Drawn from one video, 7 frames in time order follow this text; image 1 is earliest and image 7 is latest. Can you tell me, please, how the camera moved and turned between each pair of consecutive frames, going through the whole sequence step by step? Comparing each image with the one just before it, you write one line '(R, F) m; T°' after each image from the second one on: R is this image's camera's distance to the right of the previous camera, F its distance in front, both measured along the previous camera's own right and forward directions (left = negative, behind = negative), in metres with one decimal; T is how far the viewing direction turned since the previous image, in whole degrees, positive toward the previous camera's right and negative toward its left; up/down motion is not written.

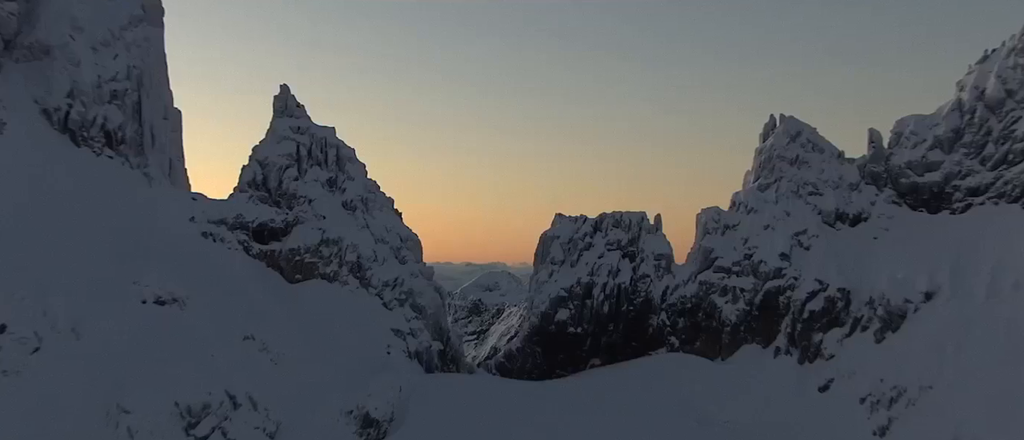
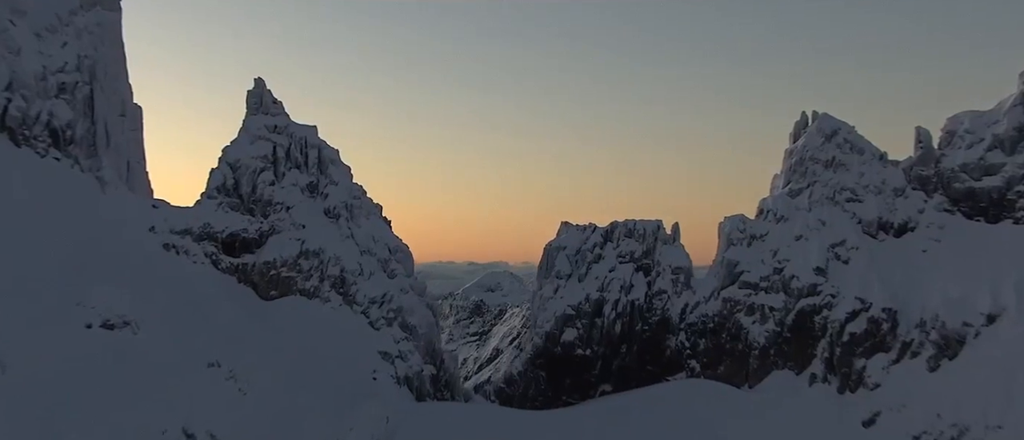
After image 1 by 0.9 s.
(0.0, +8.8) m; 0°
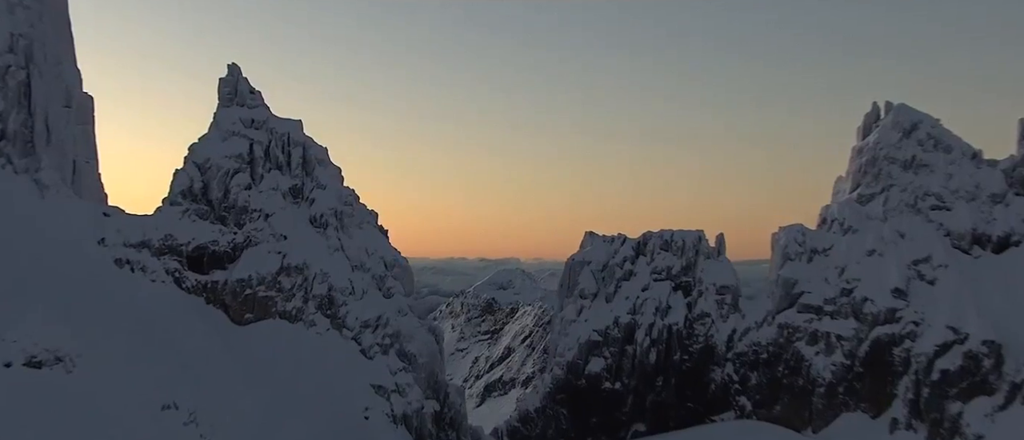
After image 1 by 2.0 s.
(-0.6, +11.4) m; -1°
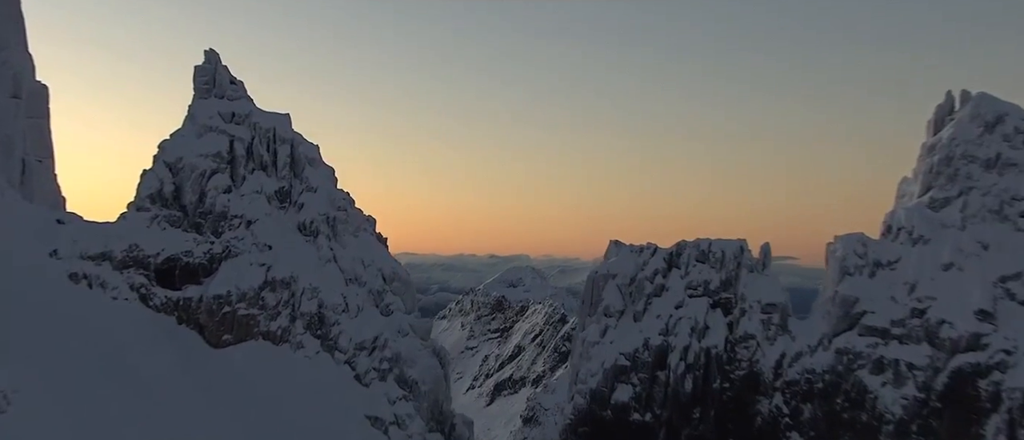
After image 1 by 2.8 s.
(-0.4, +8.3) m; -1°
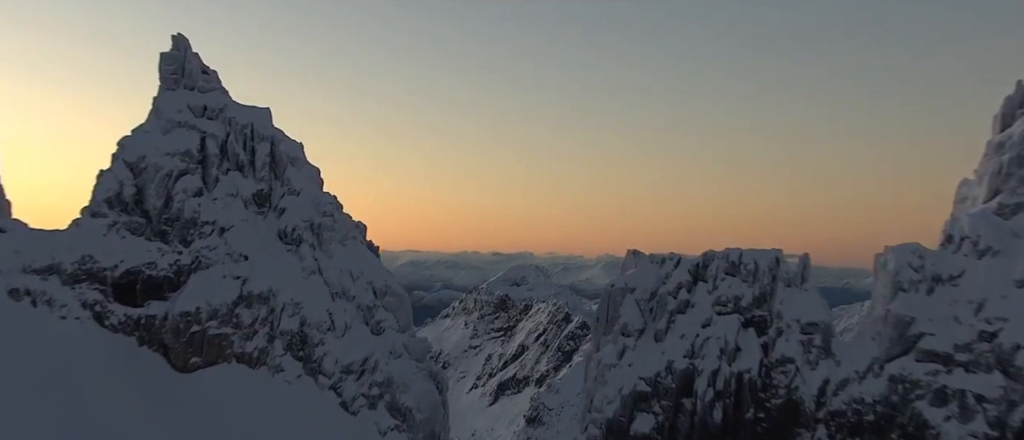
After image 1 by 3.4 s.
(-0.2, +6.7) m; 0°
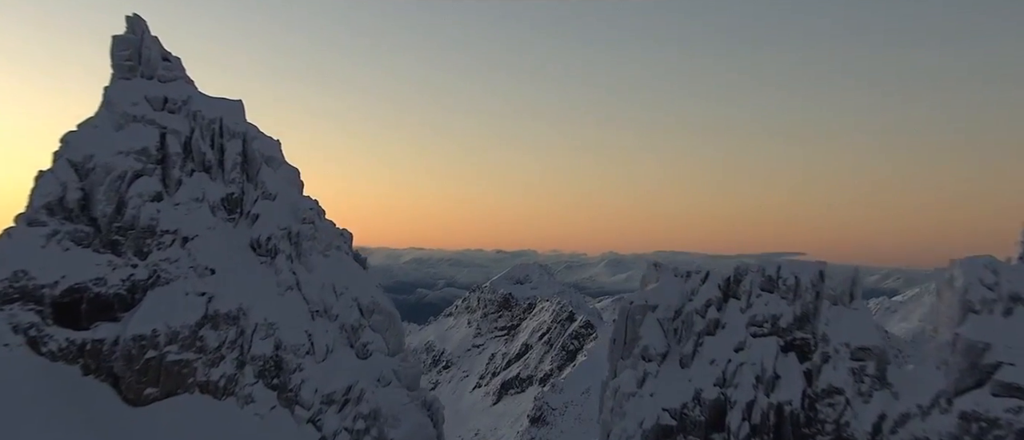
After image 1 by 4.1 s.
(-0.1, +6.8) m; 0°
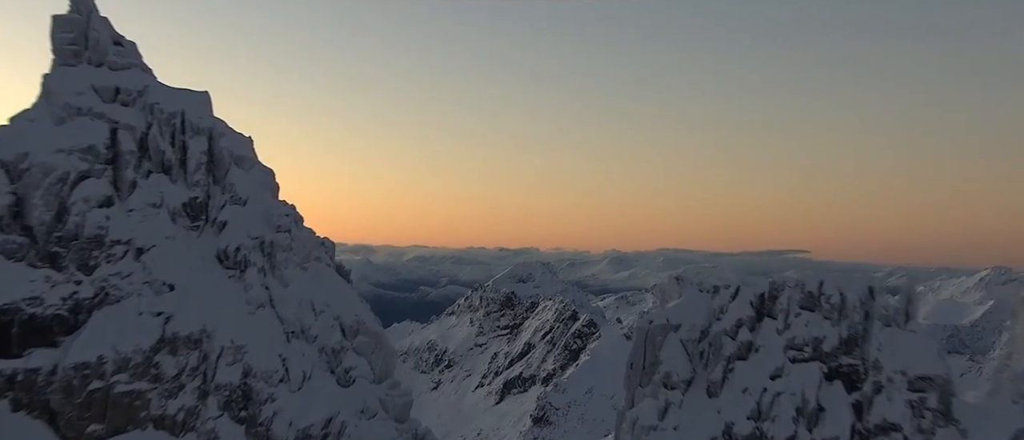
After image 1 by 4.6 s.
(0.0, +6.1) m; 0°
